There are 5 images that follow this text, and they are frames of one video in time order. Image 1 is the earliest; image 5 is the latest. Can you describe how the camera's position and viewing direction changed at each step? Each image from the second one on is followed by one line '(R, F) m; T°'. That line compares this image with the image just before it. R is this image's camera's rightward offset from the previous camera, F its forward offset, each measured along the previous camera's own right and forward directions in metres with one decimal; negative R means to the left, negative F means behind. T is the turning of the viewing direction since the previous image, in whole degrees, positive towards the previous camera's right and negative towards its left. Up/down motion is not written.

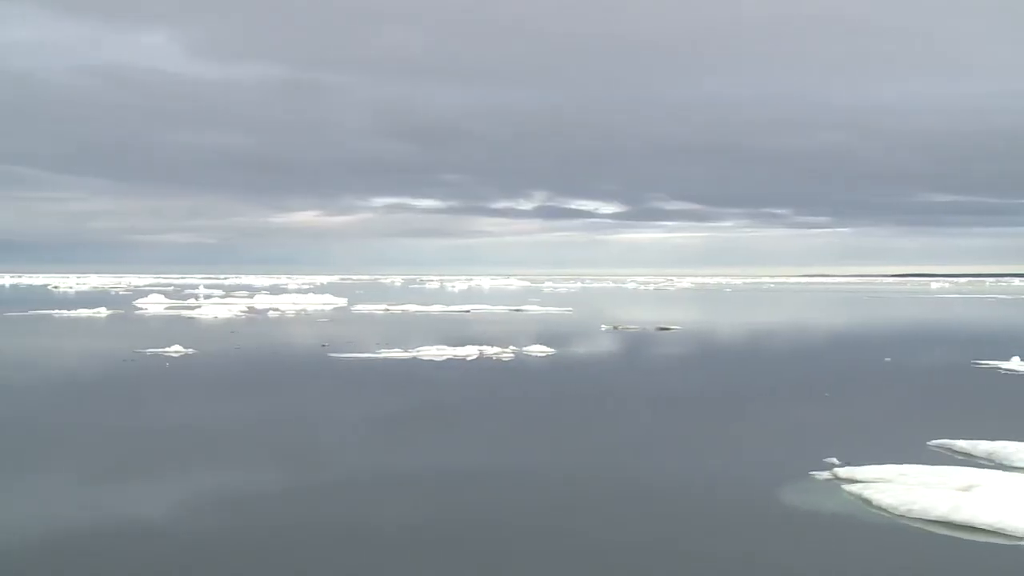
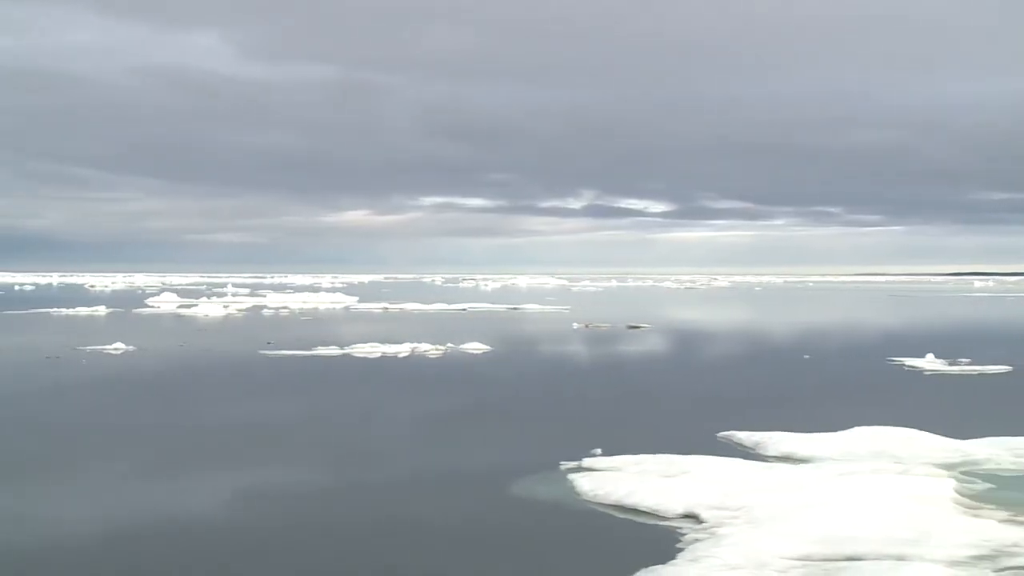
(+1.5, +1.8) m; -2°
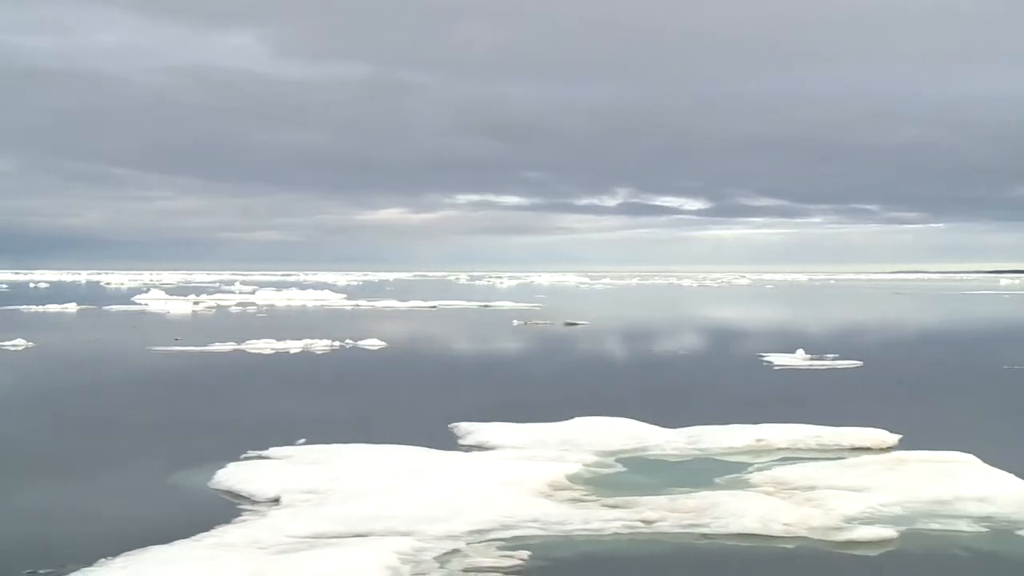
(+2.3, -0.3) m; 0°
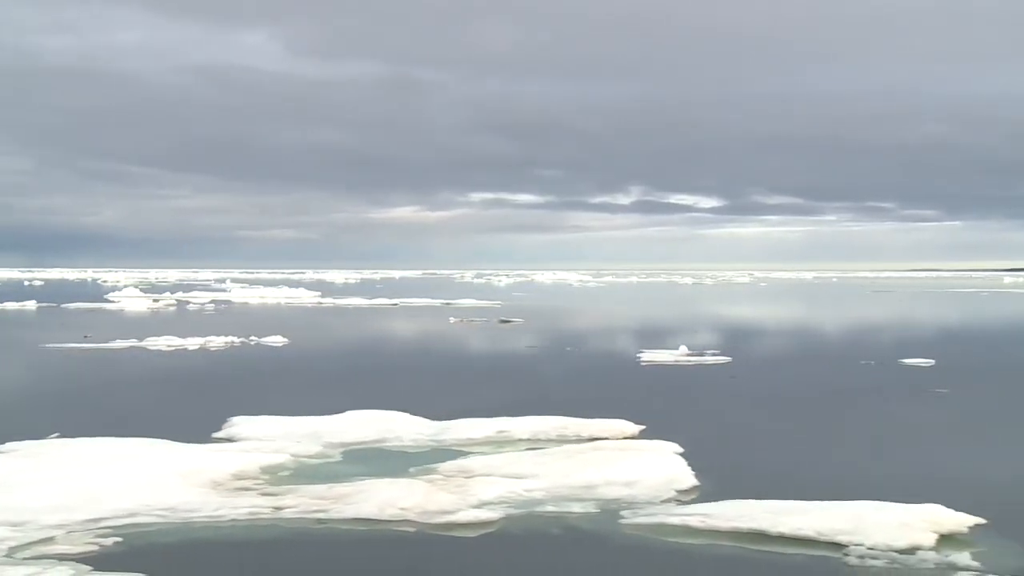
(+1.8, -0.1) m; +1°
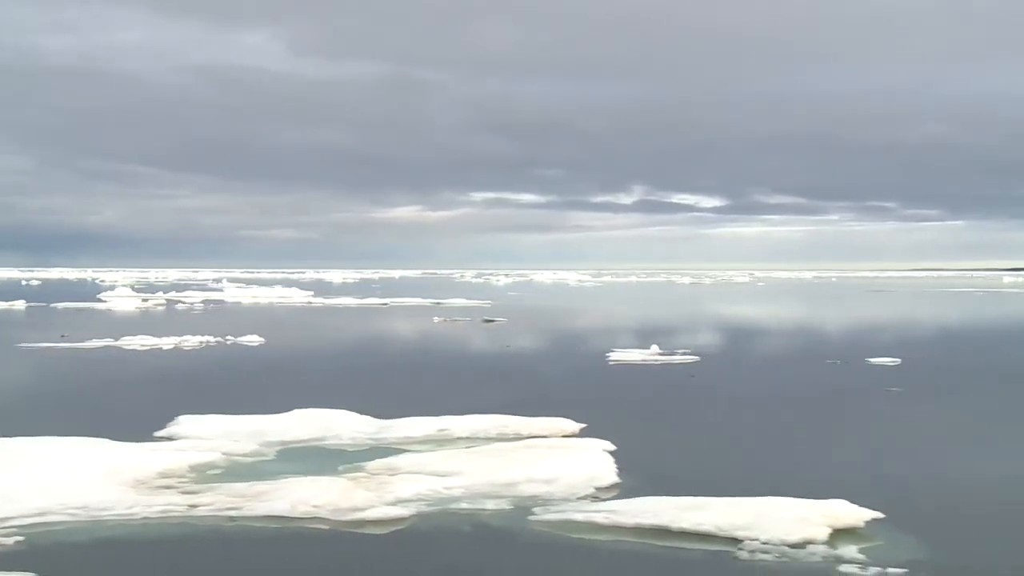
(+0.4, 0.0) m; 0°
